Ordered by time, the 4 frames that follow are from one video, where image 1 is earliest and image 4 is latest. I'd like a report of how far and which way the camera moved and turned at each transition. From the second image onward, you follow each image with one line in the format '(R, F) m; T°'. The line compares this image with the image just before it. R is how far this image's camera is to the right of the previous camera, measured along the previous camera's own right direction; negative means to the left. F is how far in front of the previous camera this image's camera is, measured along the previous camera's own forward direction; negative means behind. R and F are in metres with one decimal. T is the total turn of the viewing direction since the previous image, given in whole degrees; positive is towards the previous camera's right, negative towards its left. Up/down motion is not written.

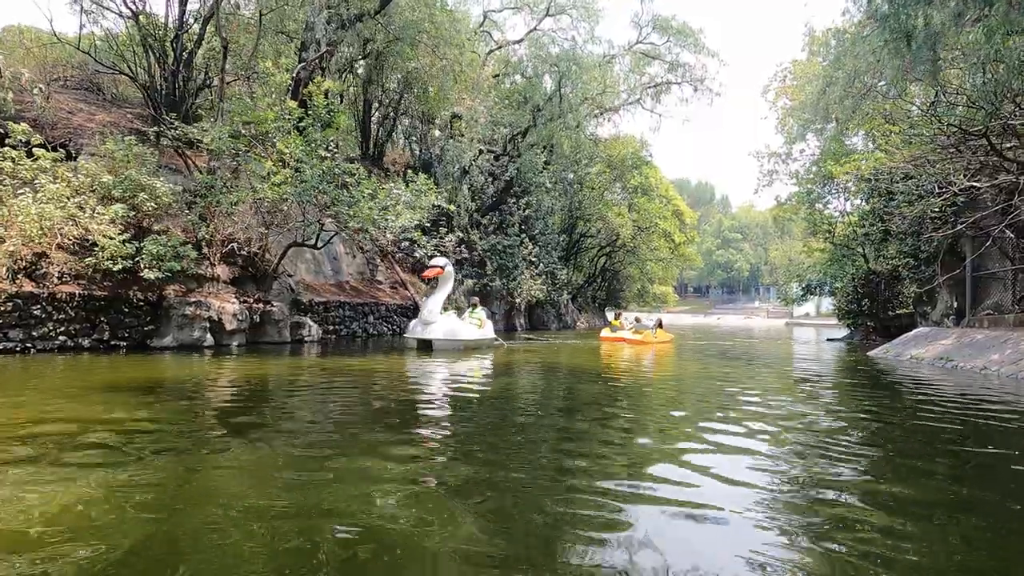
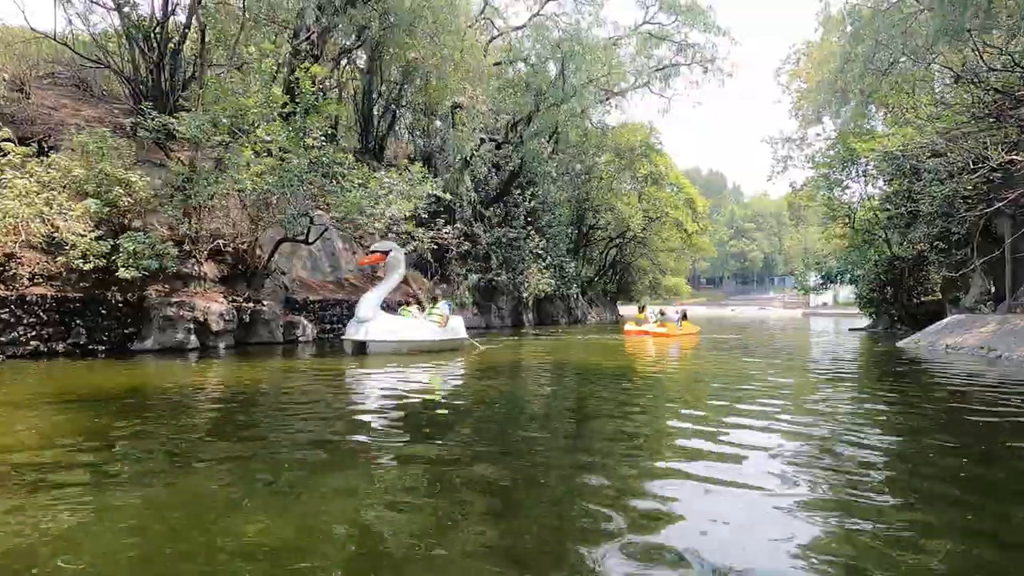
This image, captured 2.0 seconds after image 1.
(+0.2, +0.8) m; -1°
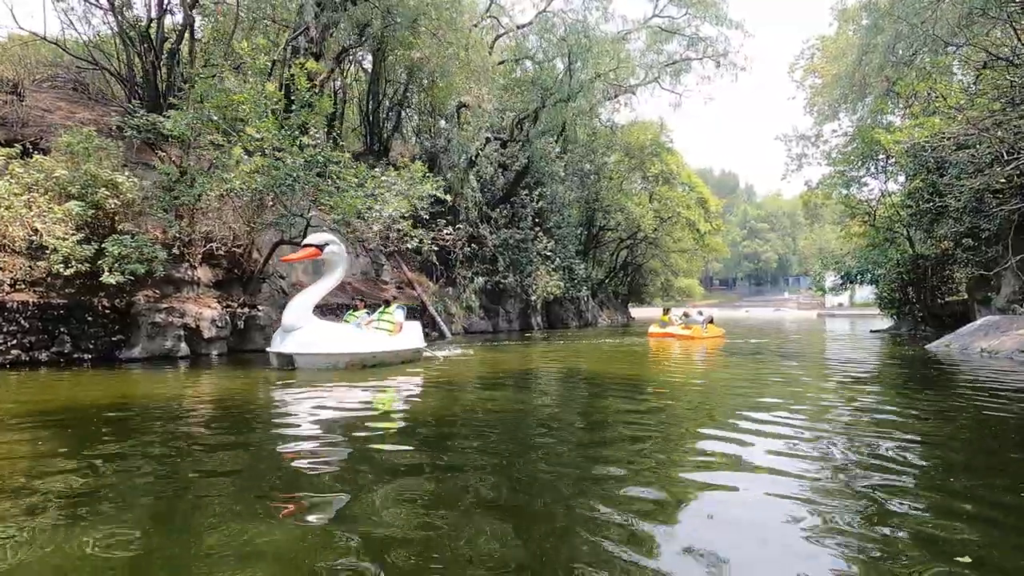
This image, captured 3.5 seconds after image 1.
(+0.1, +0.6) m; -1°
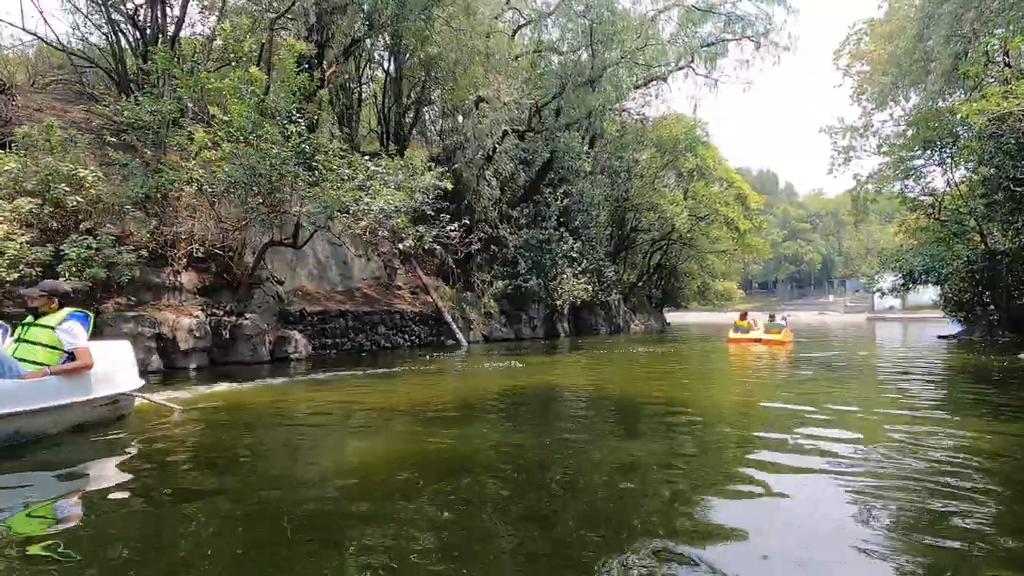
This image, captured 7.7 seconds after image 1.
(+0.4, +1.6) m; -3°
